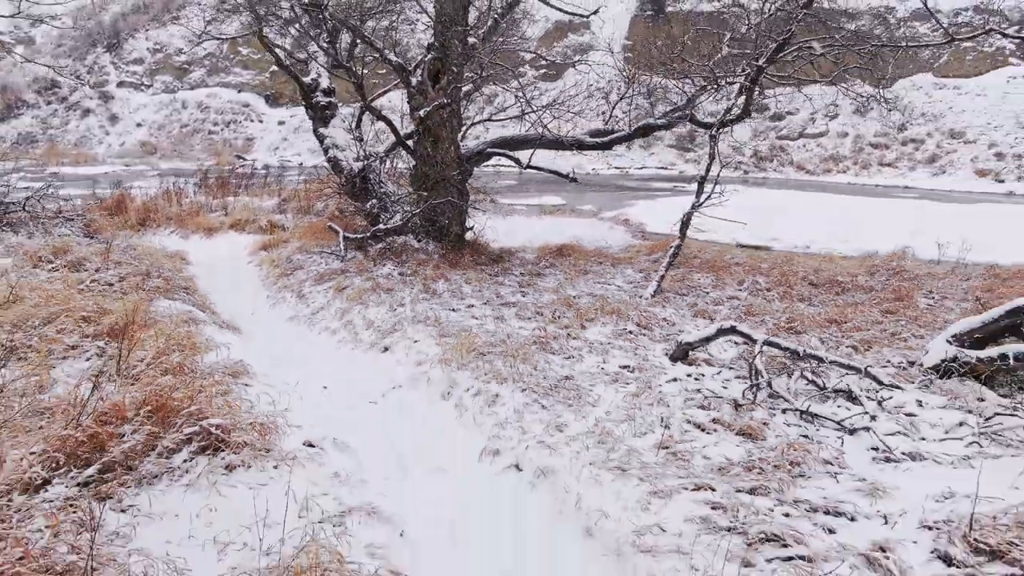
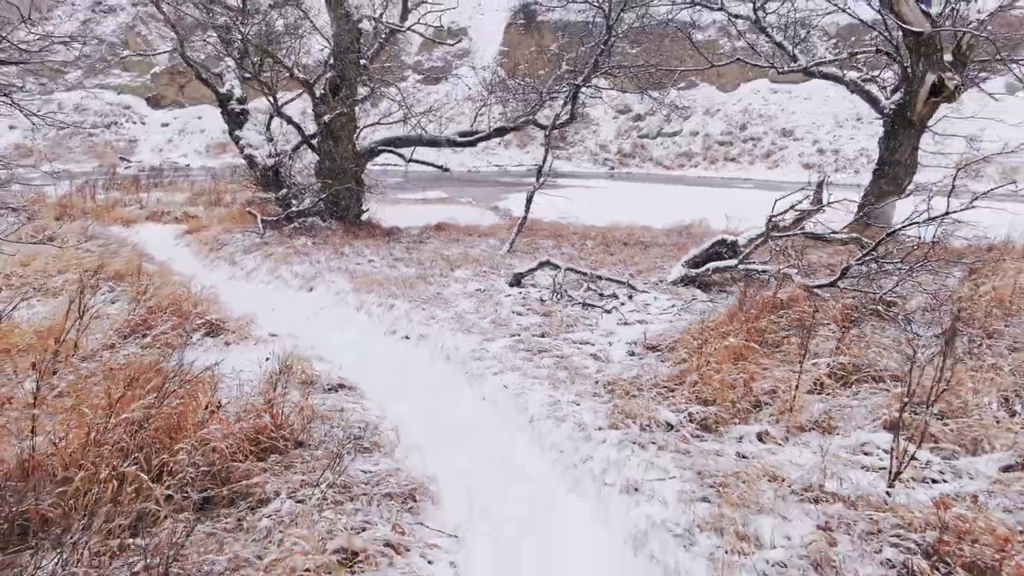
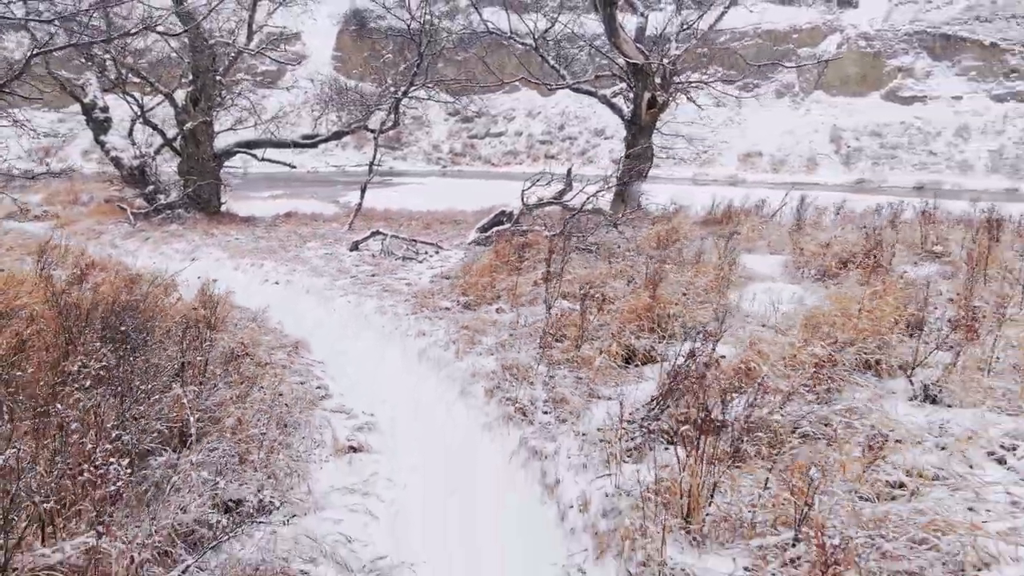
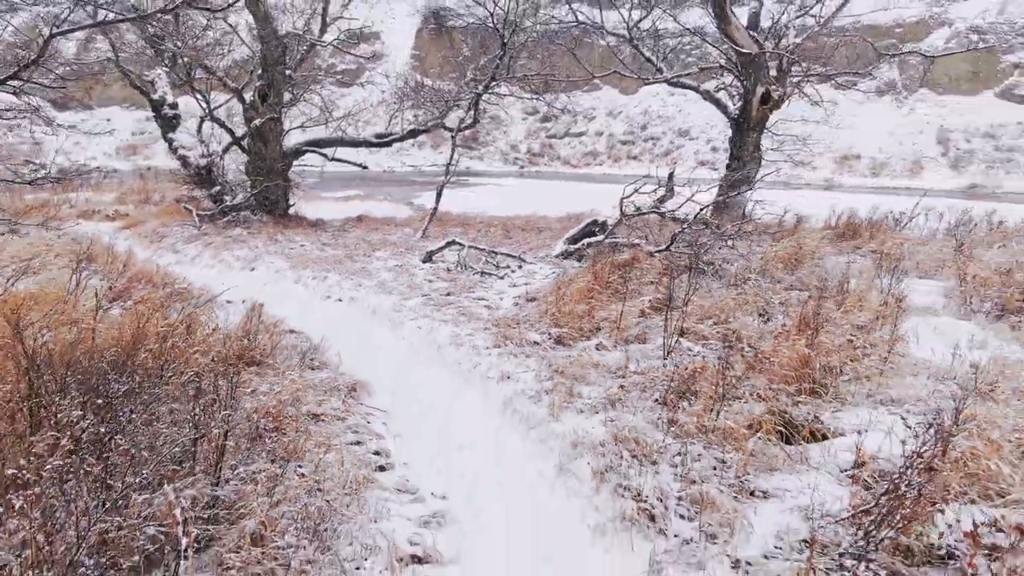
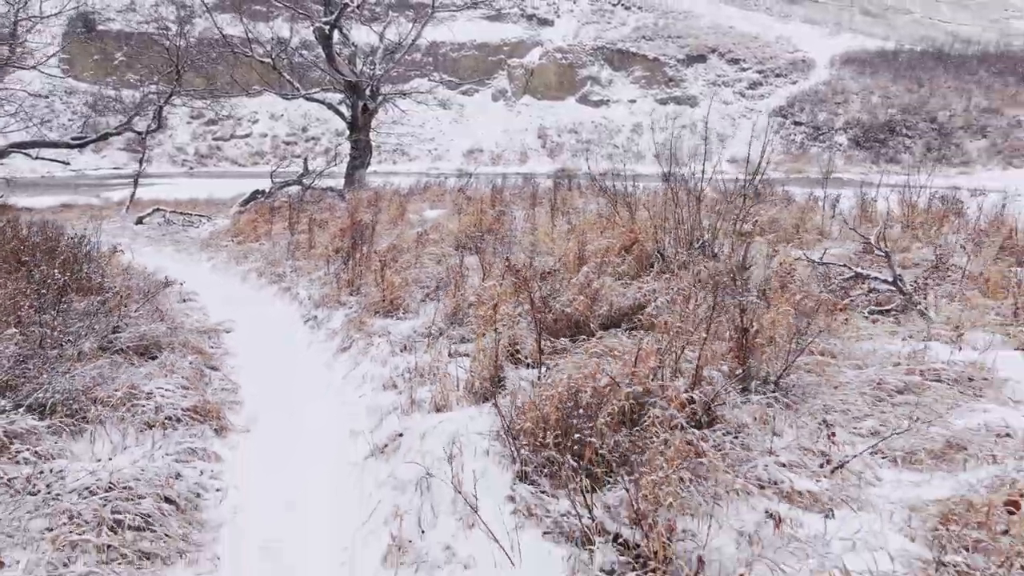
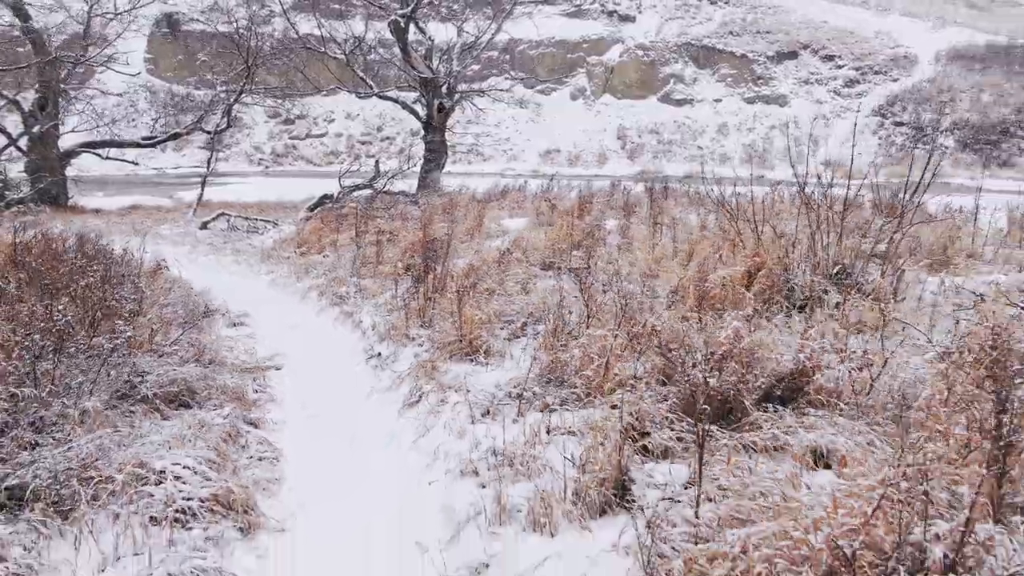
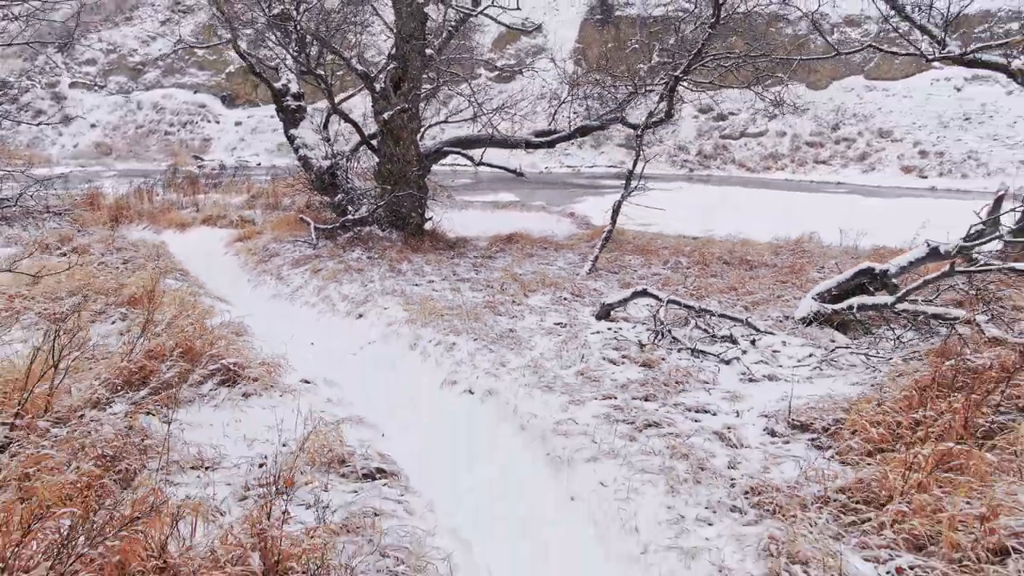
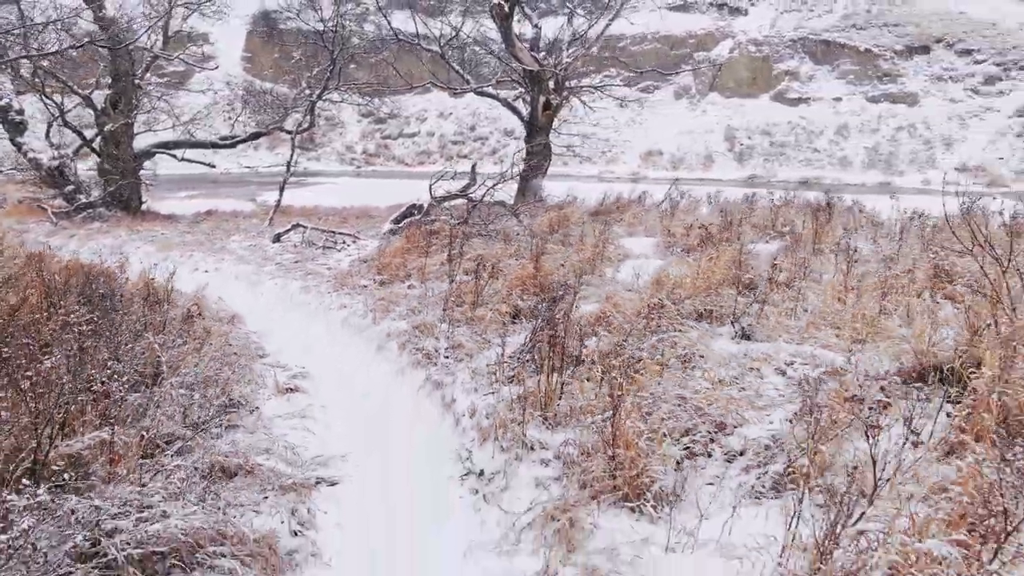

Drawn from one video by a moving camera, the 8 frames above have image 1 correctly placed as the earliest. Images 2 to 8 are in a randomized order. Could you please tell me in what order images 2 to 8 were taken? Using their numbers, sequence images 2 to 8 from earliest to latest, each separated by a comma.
7, 2, 4, 3, 8, 6, 5
